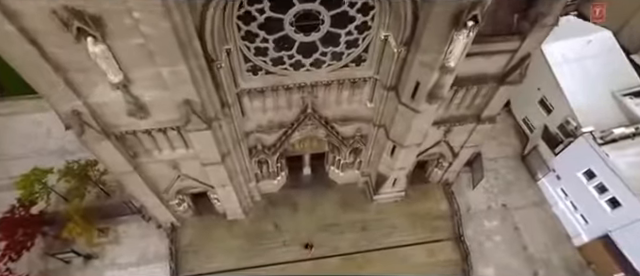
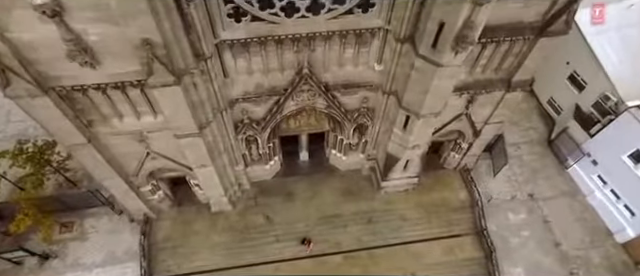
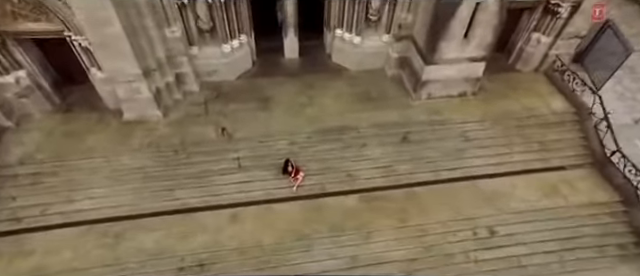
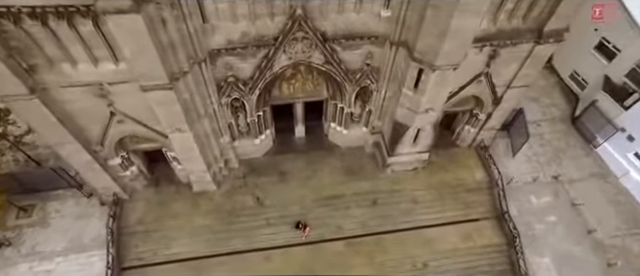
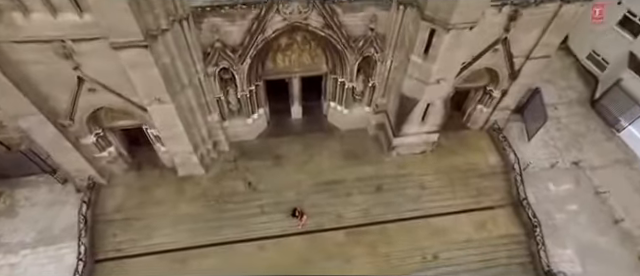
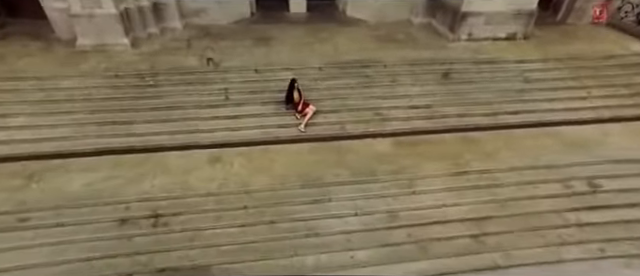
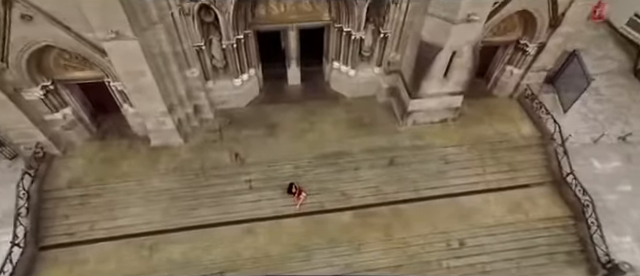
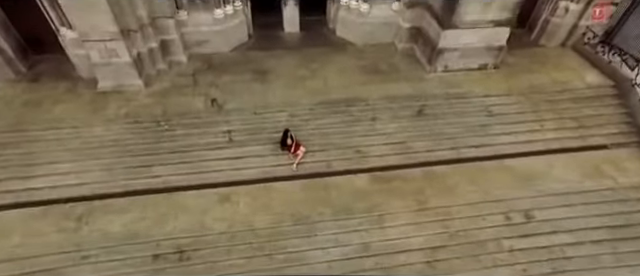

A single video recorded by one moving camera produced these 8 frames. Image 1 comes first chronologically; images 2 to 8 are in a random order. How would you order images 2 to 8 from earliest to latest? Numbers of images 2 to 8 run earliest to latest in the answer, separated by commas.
2, 4, 5, 7, 3, 8, 6
